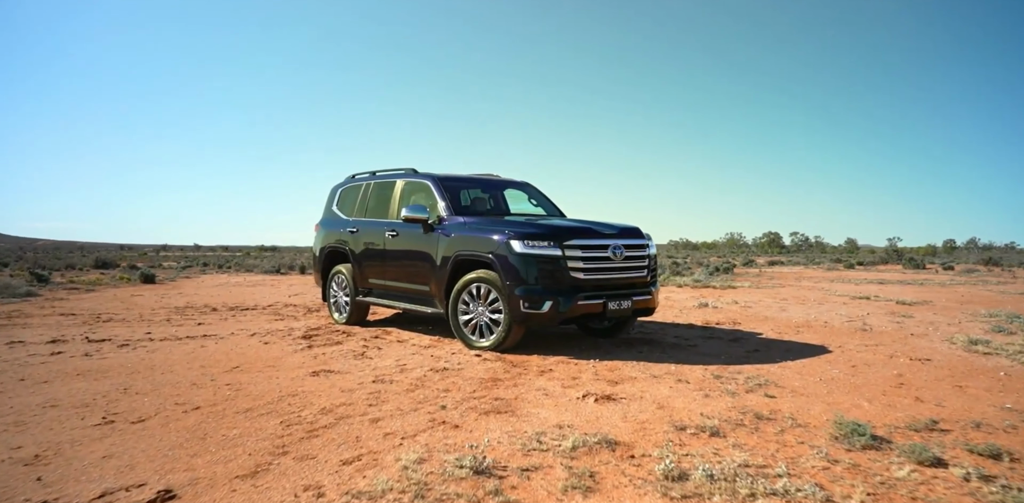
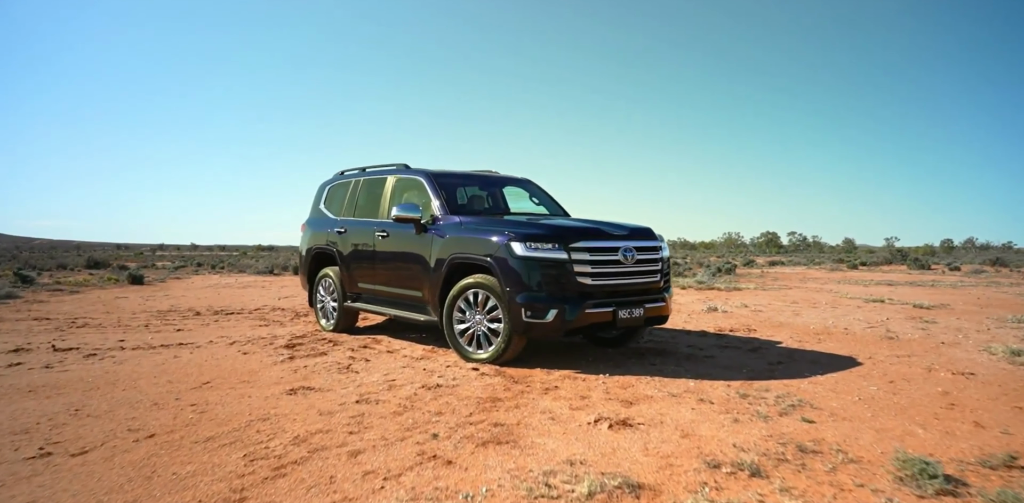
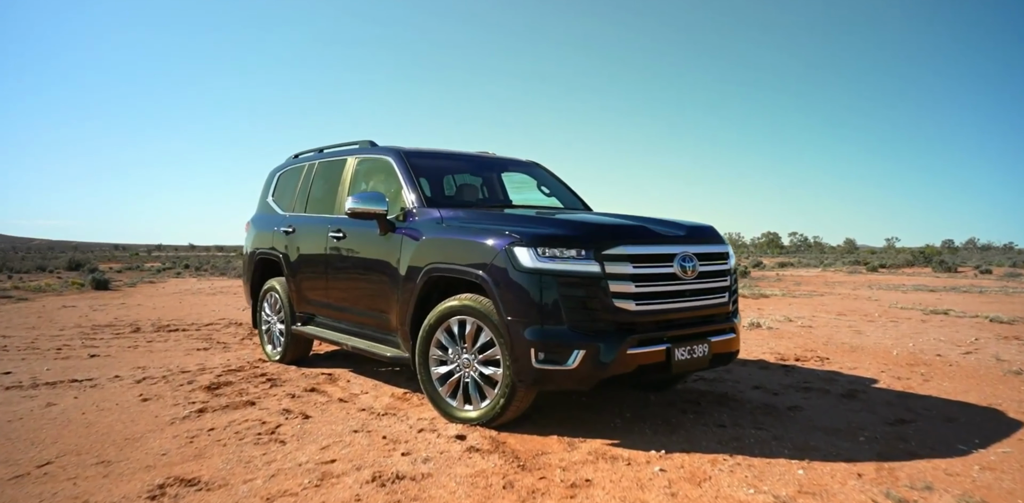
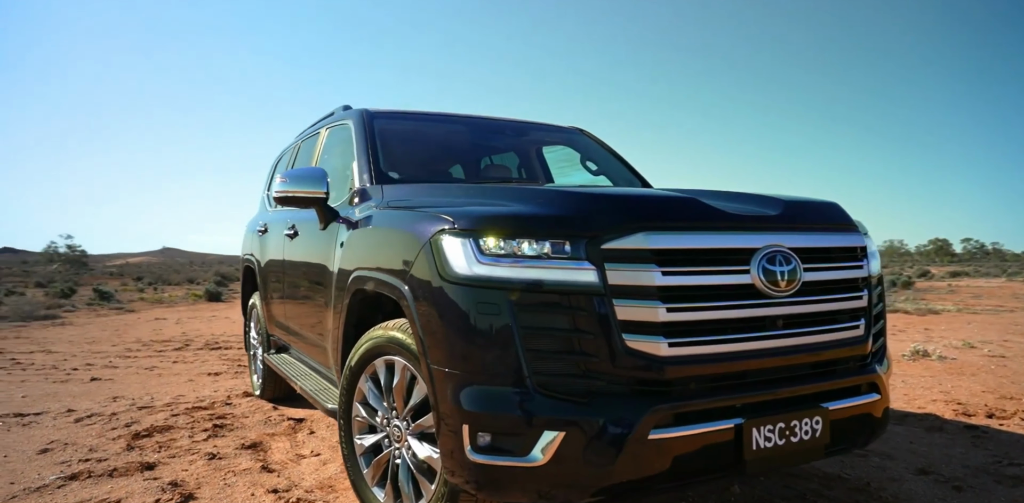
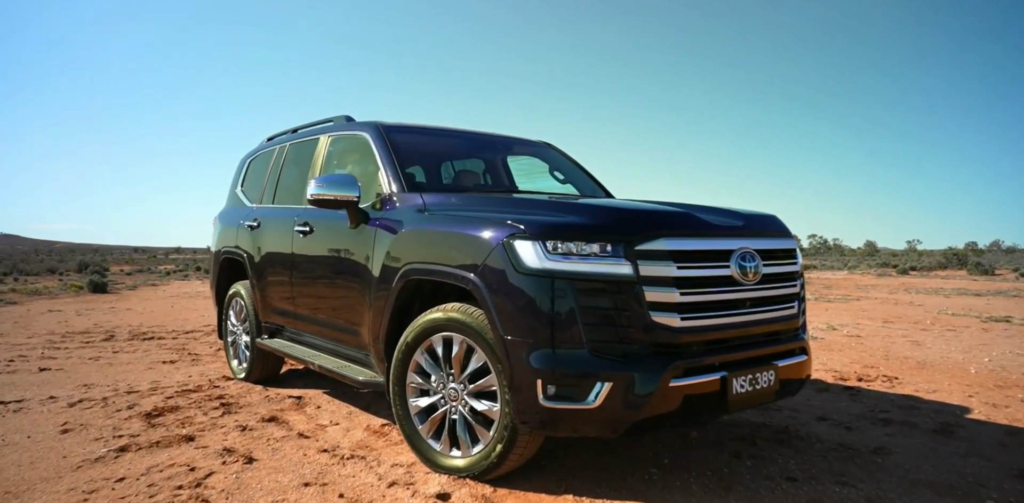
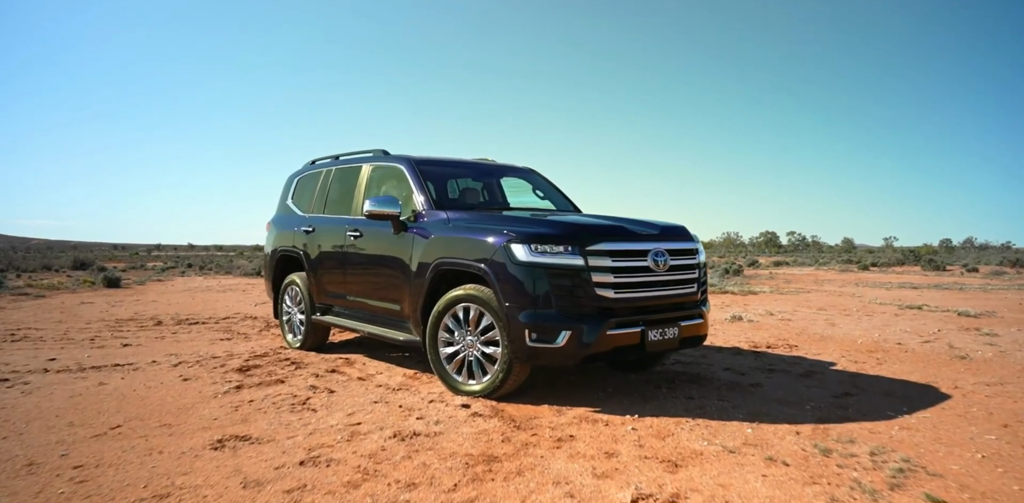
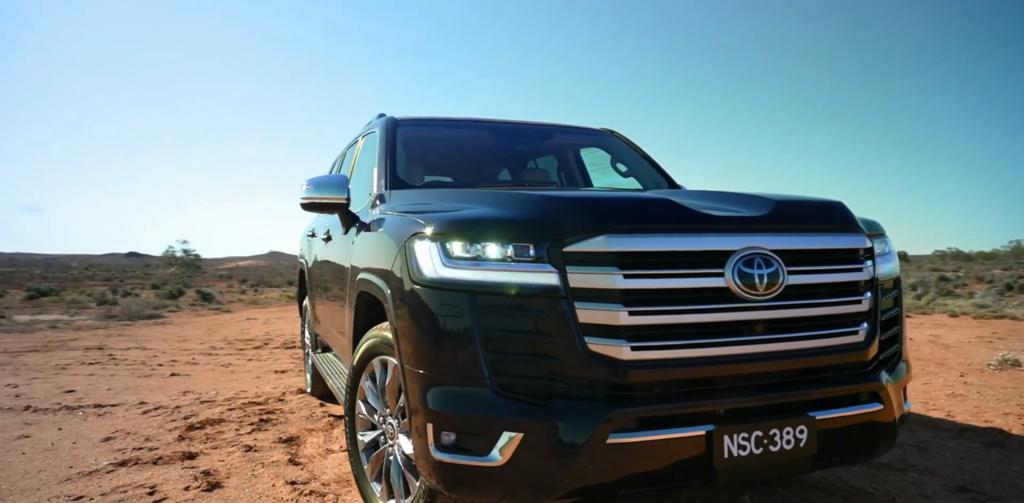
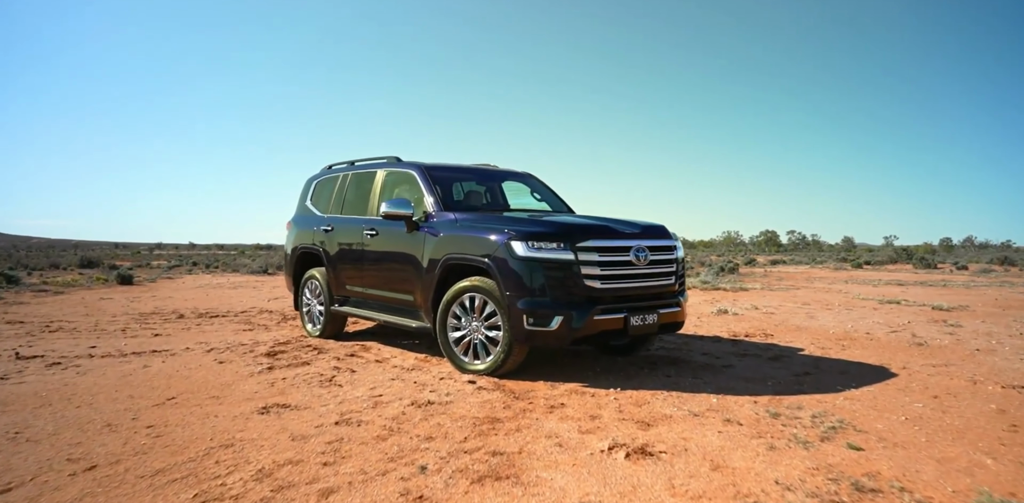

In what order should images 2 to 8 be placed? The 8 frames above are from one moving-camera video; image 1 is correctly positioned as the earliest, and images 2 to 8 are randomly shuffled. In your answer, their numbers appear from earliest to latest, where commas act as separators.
2, 8, 6, 3, 5, 4, 7
